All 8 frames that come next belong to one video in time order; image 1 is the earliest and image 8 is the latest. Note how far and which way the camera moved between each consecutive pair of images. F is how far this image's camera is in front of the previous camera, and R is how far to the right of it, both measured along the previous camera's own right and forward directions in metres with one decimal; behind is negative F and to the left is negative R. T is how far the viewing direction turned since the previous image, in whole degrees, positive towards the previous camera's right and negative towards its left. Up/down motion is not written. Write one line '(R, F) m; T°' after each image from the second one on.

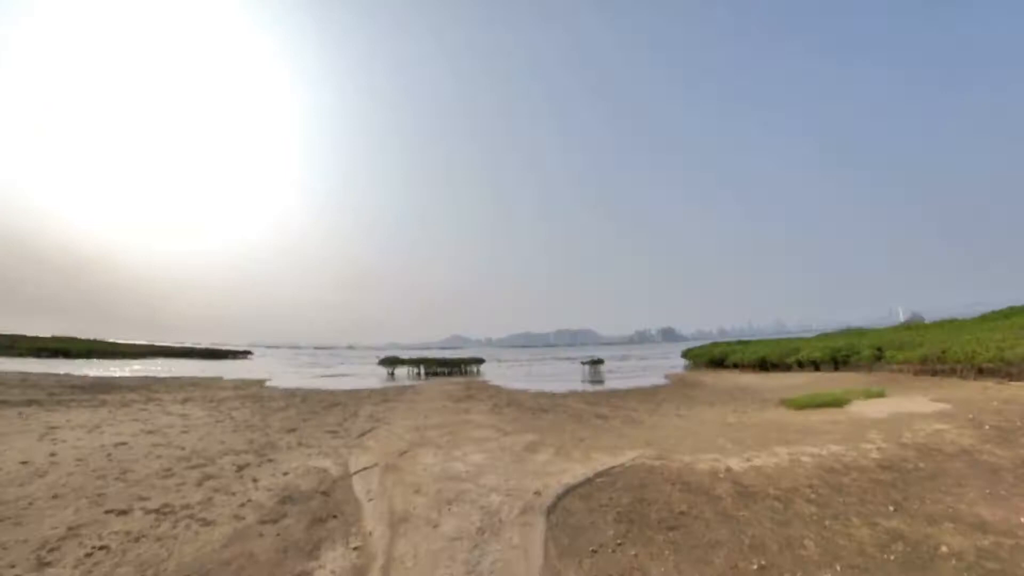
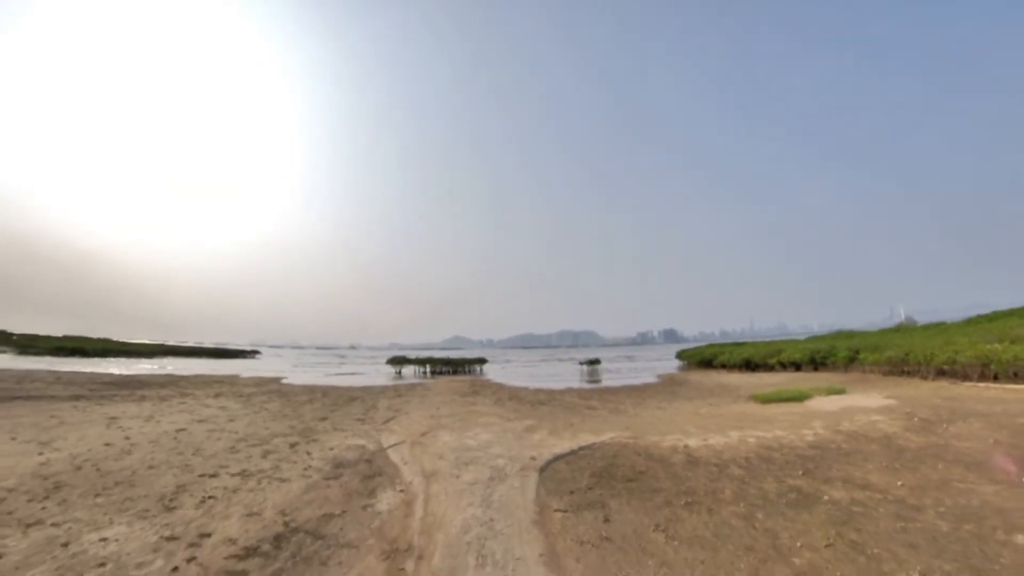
(0.0, -2.3) m; 0°
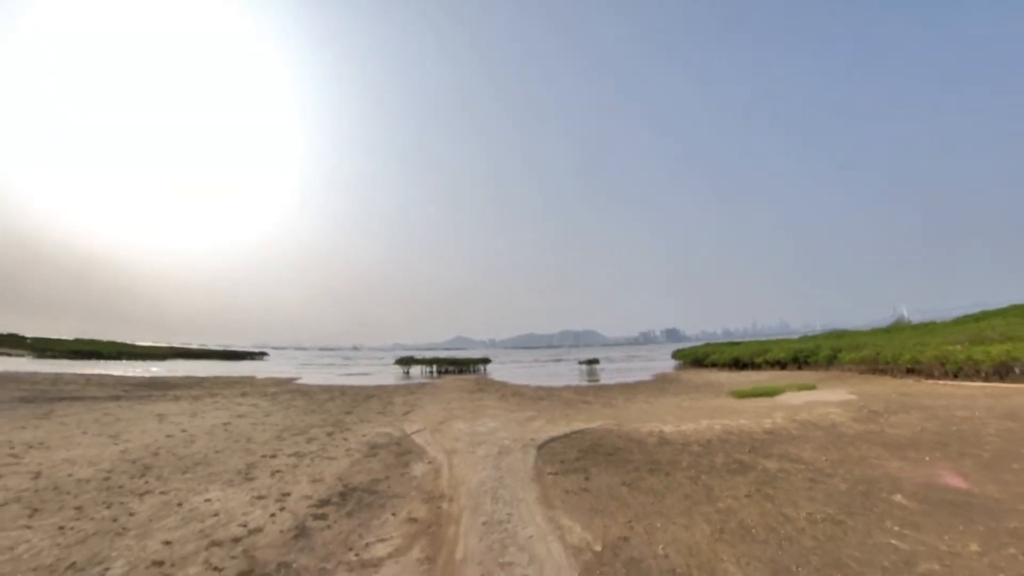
(0.0, -2.3) m; 0°
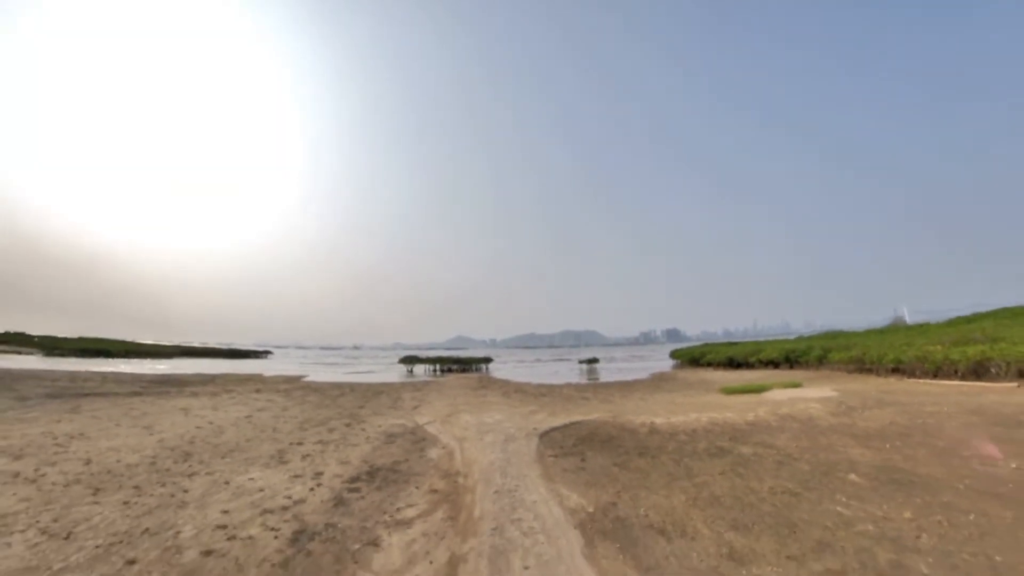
(-0.1, -1.3) m; 0°
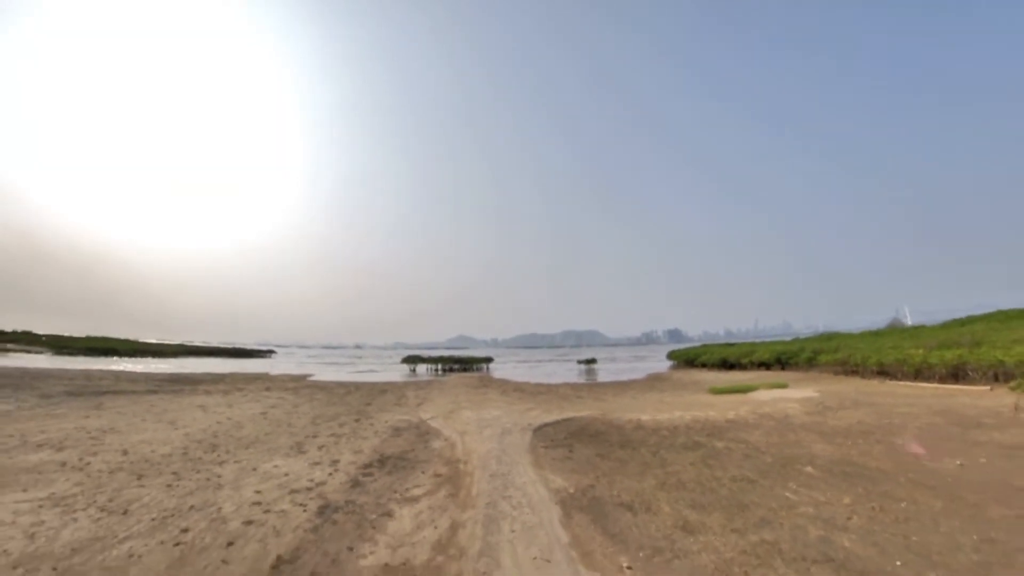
(+0.1, -1.3) m; 0°
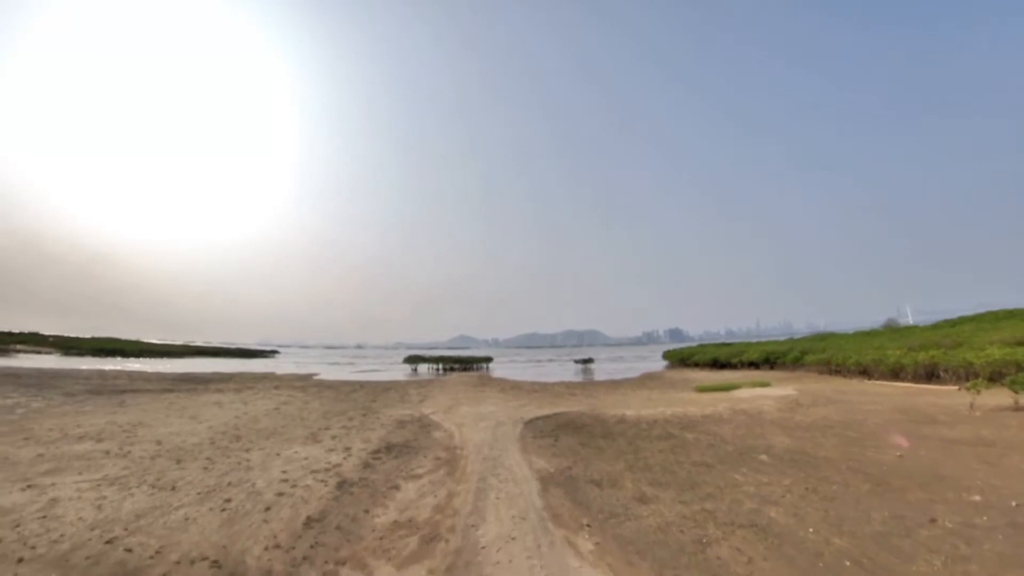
(+0.2, -1.5) m; 0°
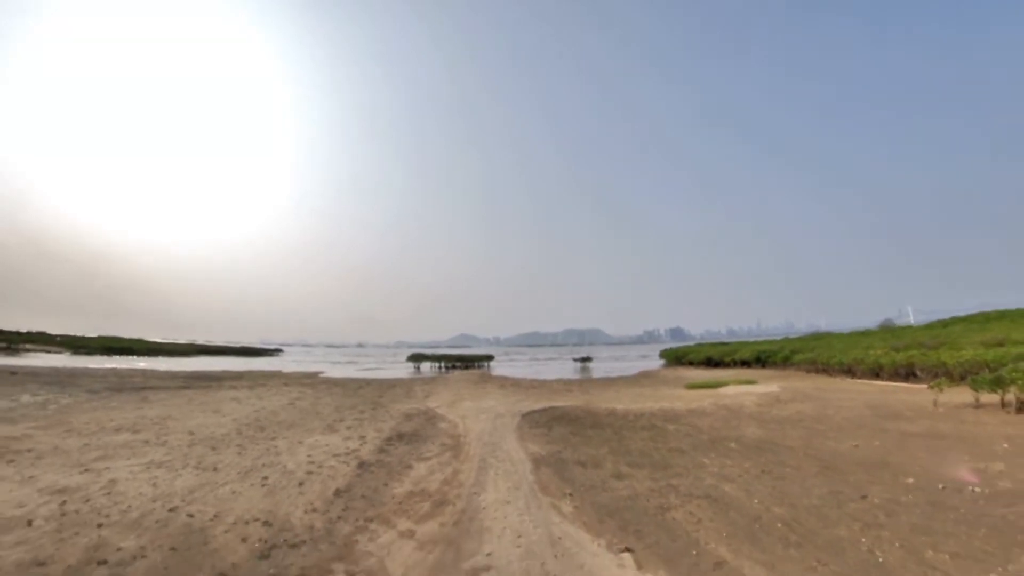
(+0.1, -1.5) m; 0°
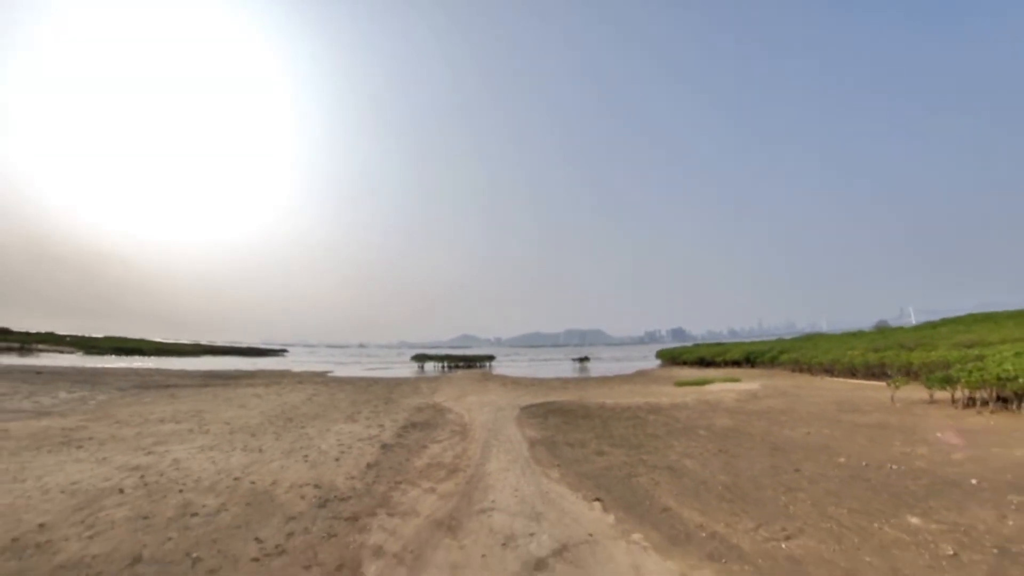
(0.0, -2.1) m; 0°
